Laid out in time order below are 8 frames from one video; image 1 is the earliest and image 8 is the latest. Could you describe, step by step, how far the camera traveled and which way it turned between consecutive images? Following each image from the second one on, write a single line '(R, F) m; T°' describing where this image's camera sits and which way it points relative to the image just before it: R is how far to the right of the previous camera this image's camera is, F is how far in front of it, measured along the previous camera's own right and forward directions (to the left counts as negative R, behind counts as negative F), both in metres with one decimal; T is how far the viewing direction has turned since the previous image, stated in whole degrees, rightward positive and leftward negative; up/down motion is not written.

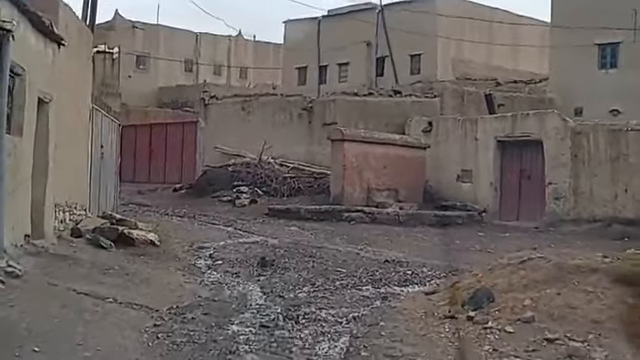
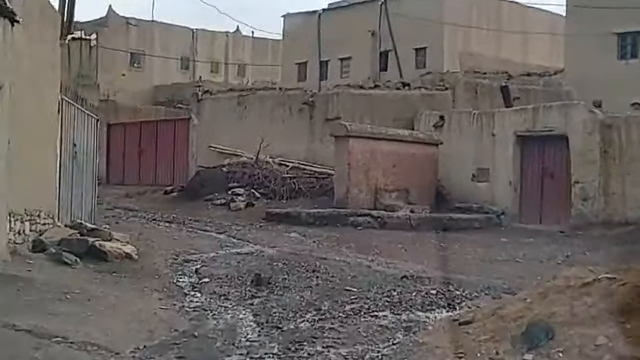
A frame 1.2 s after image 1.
(0.0, +1.6) m; 0°
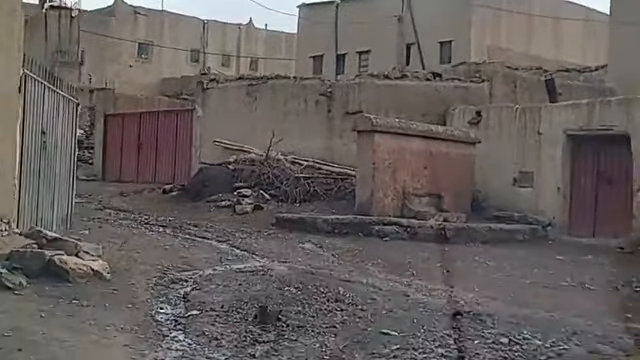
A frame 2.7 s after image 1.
(-0.1, +2.1) m; -1°
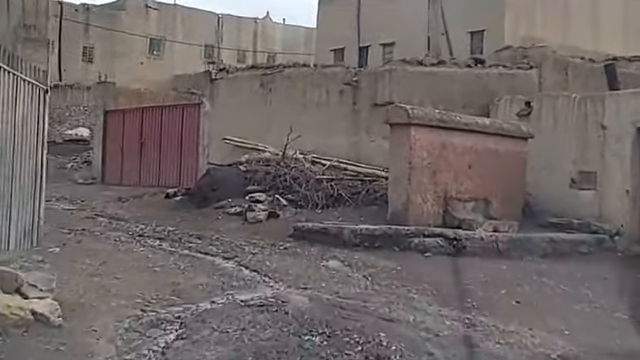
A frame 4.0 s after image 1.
(-0.1, +2.1) m; -1°
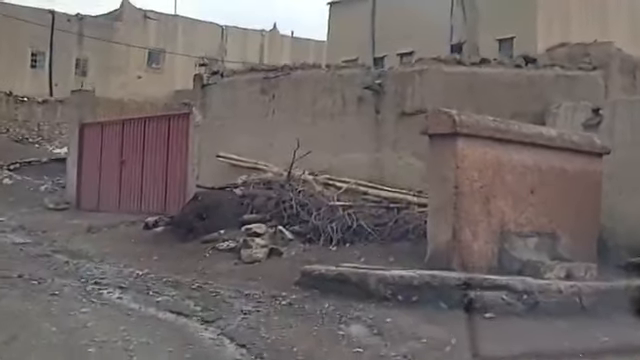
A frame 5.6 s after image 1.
(-0.1, +2.8) m; -1°
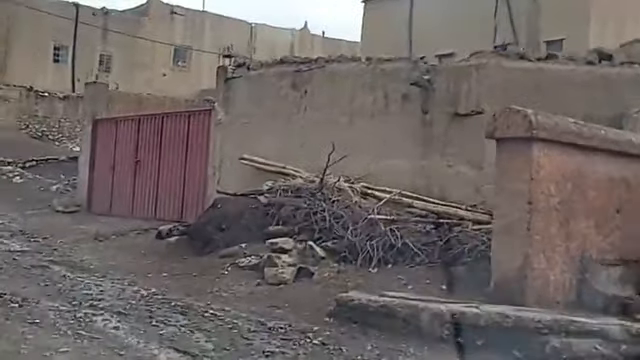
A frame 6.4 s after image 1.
(-0.1, +1.5) m; -2°
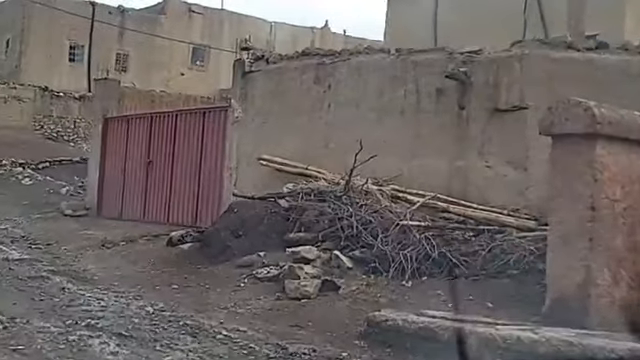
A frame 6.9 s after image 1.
(-0.1, +0.9) m; -1°
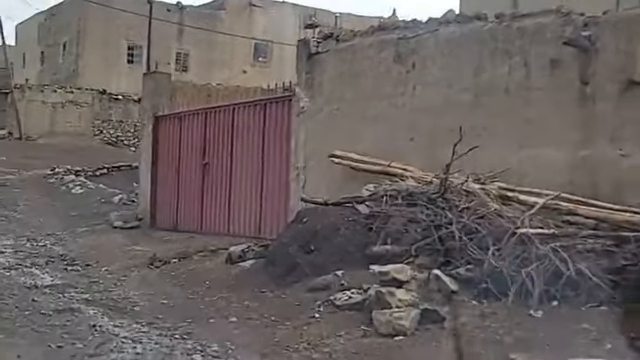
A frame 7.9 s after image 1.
(-0.2, +1.8) m; -4°
